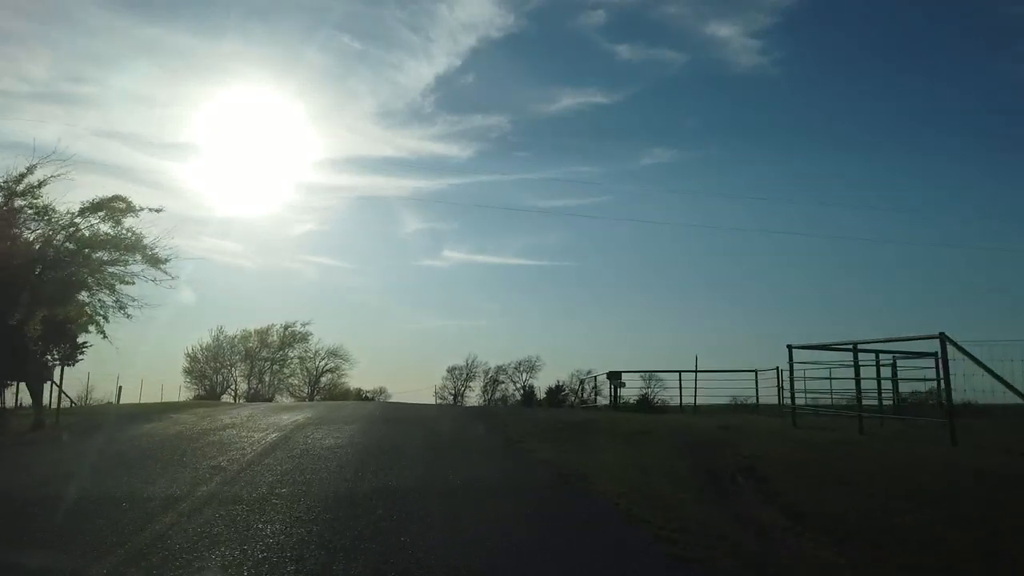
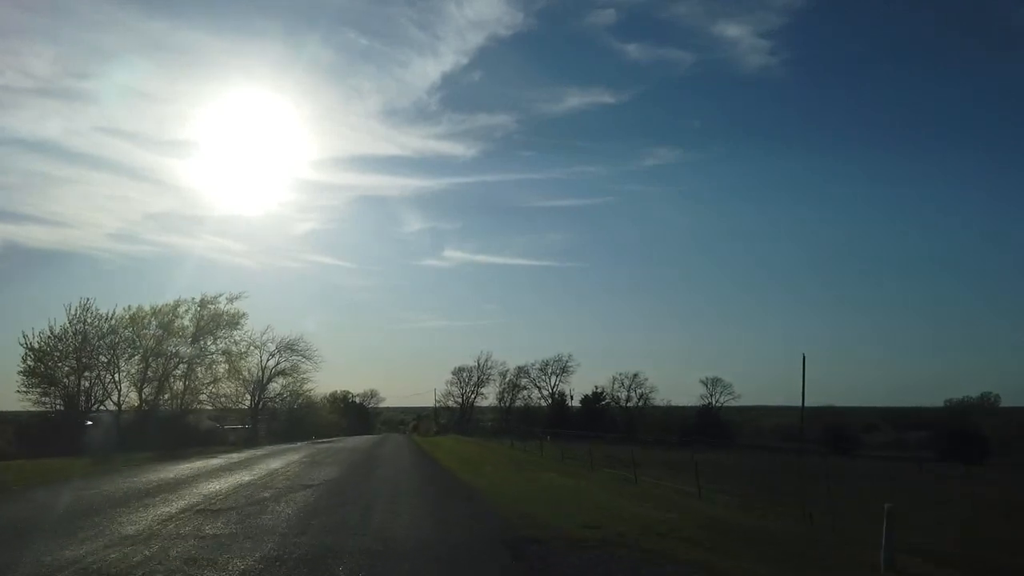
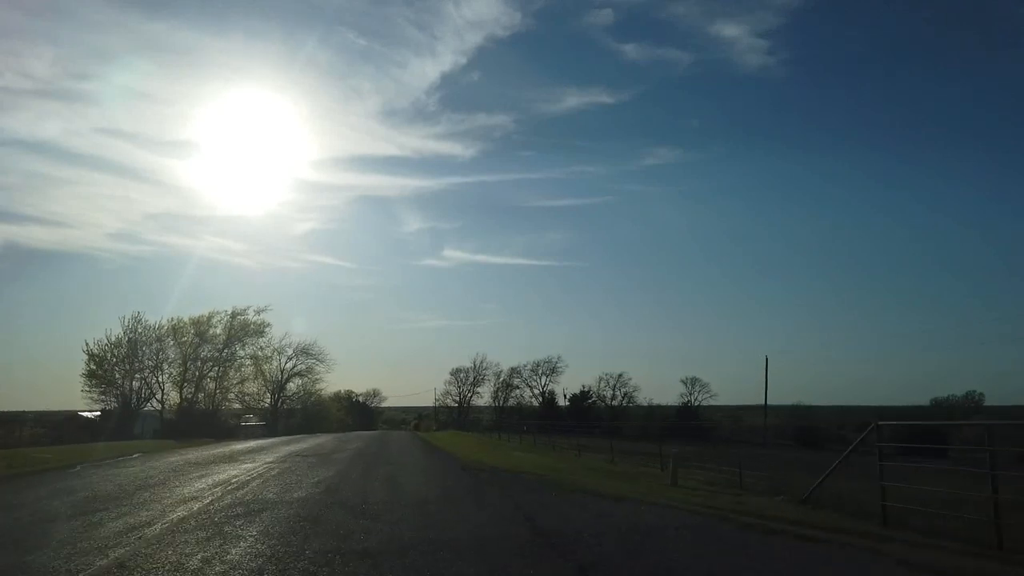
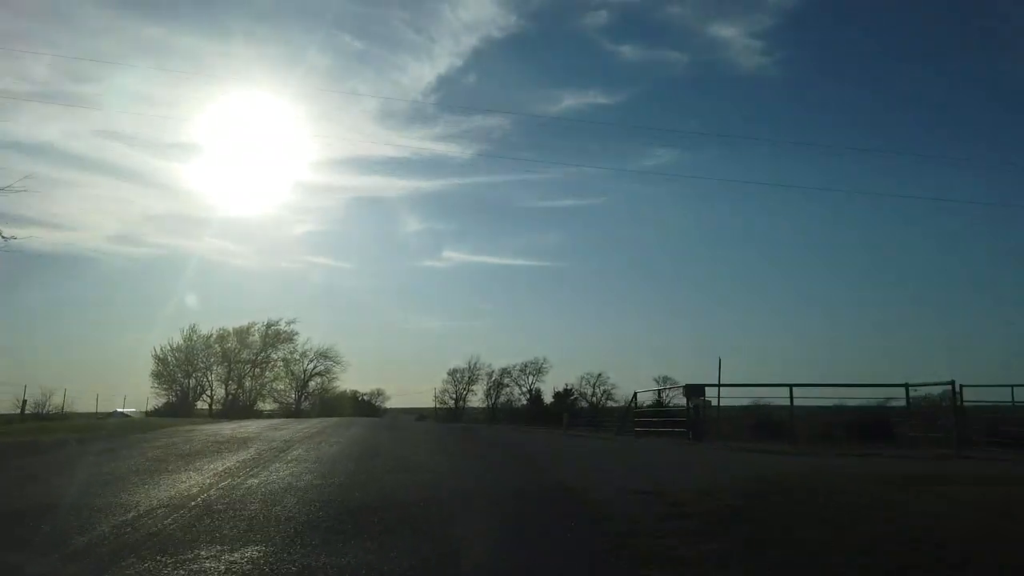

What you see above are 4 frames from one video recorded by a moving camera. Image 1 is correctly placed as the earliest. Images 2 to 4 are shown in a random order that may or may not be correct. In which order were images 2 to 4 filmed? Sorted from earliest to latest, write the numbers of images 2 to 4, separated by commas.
4, 3, 2
